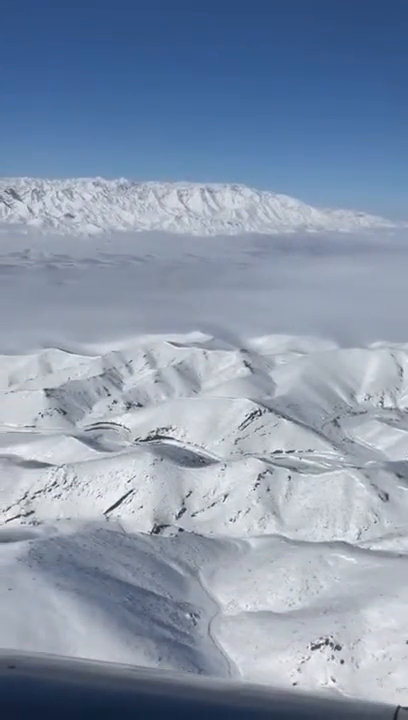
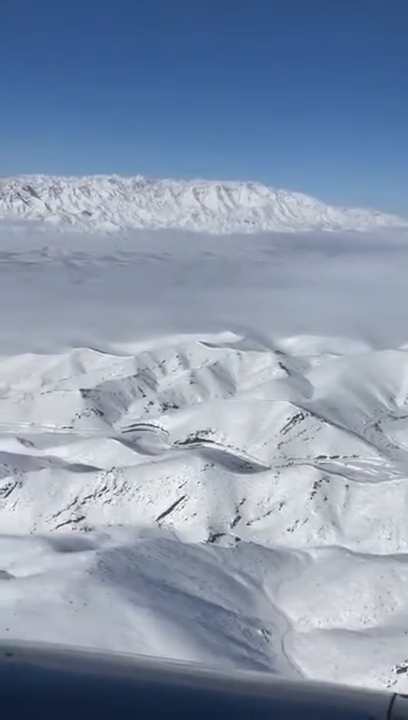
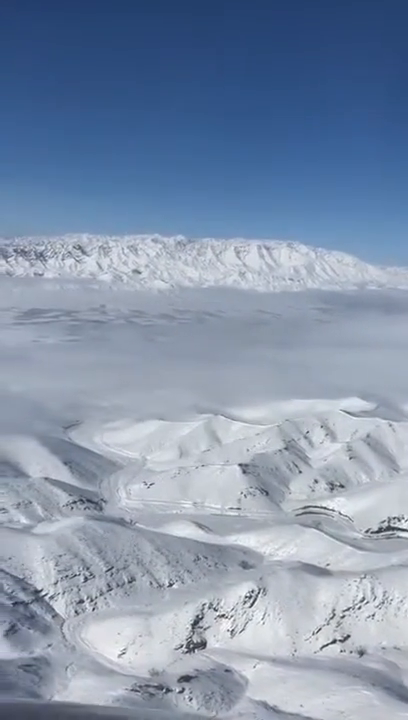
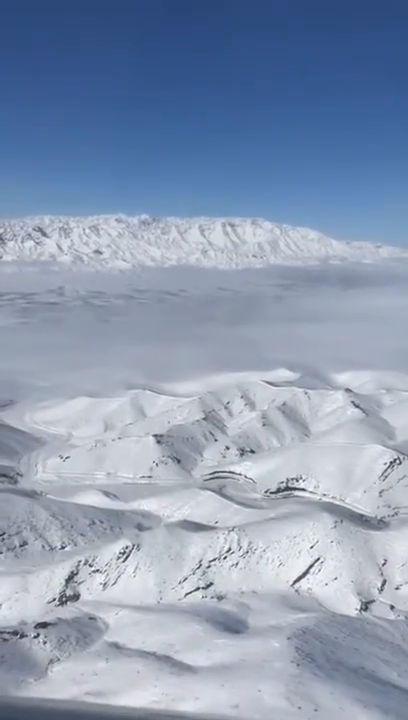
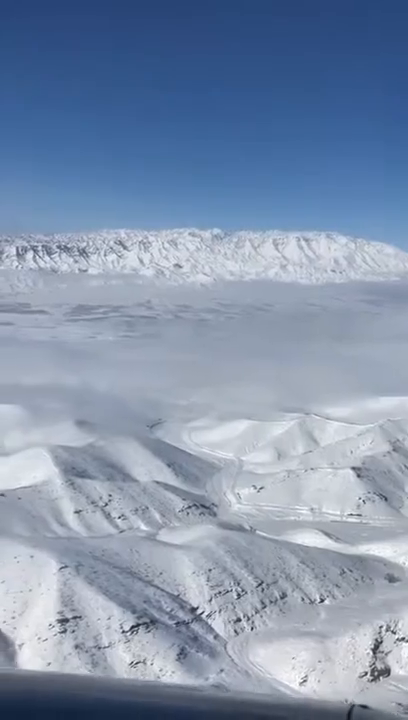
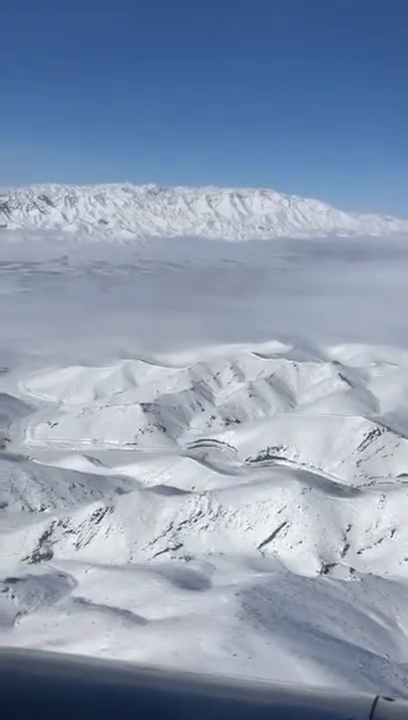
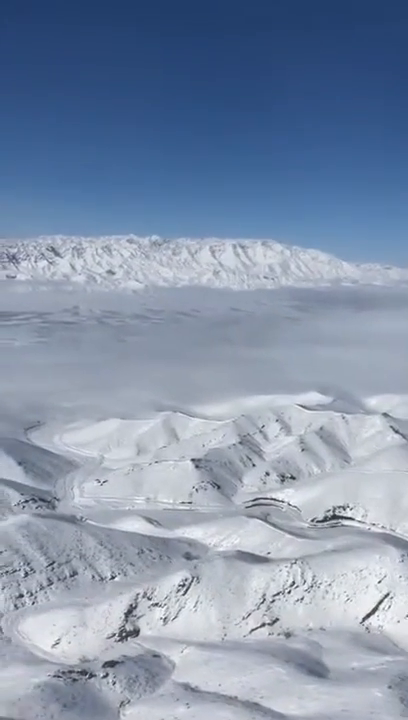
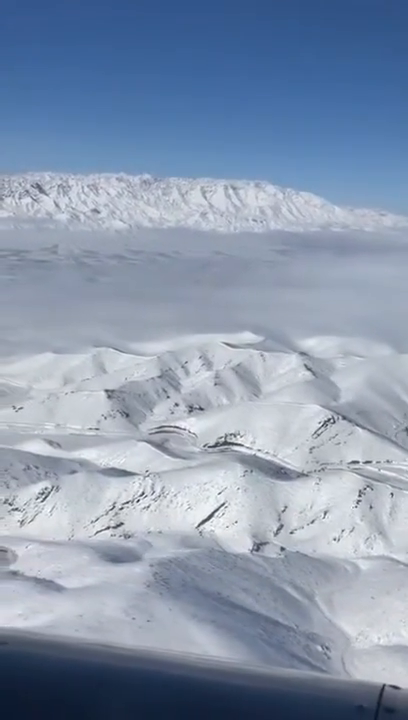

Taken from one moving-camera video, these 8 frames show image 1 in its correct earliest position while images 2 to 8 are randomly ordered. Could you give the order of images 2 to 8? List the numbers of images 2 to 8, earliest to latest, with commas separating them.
2, 8, 6, 4, 7, 3, 5
